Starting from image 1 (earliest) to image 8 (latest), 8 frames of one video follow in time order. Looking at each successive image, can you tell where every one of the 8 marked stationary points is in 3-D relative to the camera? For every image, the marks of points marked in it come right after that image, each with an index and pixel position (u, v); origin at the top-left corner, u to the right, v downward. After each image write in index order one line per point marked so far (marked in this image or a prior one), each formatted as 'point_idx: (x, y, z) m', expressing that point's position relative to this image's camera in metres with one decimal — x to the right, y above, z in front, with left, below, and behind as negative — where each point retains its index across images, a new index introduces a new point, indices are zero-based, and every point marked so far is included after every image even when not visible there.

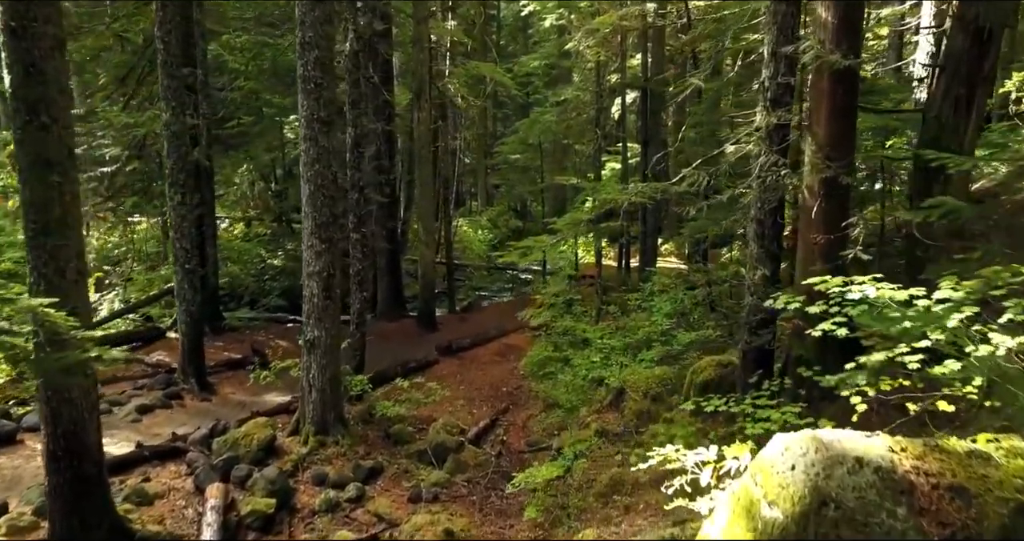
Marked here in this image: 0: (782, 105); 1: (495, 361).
0: (+3.0, +1.8, +7.2) m
1: (-0.3, -1.9, +13.9) m
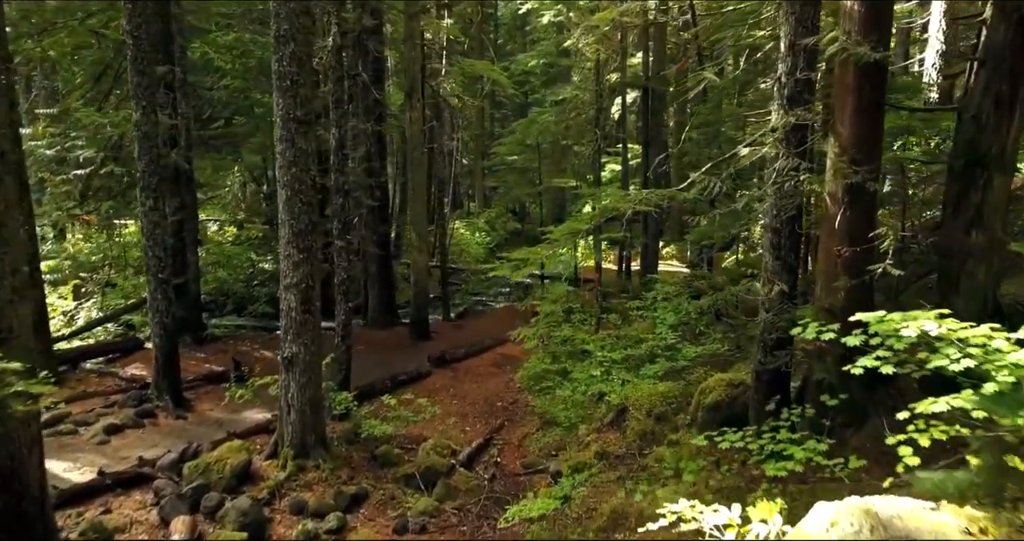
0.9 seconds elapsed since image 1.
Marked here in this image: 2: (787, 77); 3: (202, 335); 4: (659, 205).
0: (+2.9, +1.7, +6.6) m
1: (-0.4, -2.1, +13.2) m
2: (+2.8, +1.9, +6.6) m
3: (-6.6, -1.4, +13.8) m
4: (+1.9, +0.8, +8.5) m
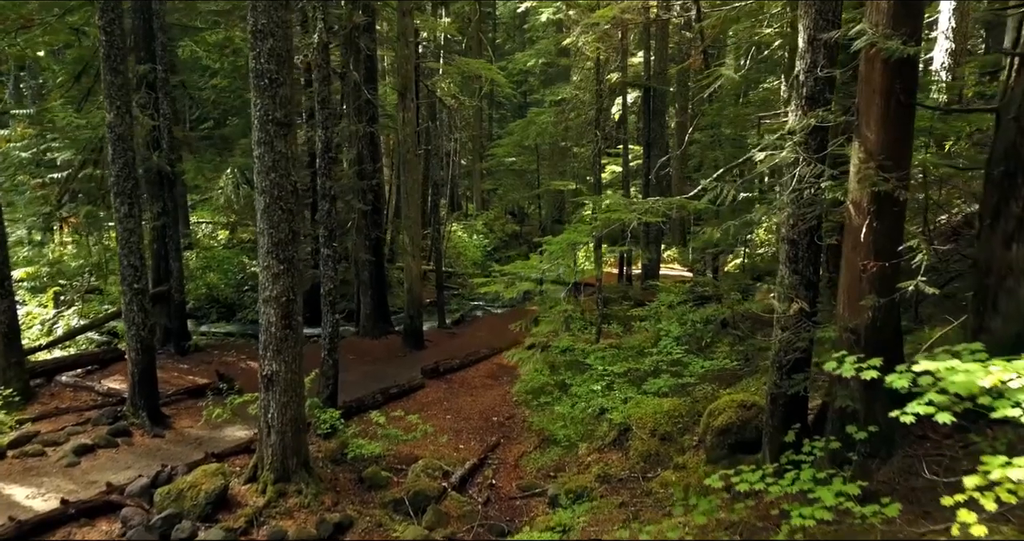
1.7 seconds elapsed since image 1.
0: (+2.9, +1.6, +6.0) m
1: (-0.5, -2.2, +12.7) m
2: (+2.7, +1.8, +6.0) m
3: (-6.7, -1.5, +13.3) m
4: (+1.9, +0.7, +7.9) m
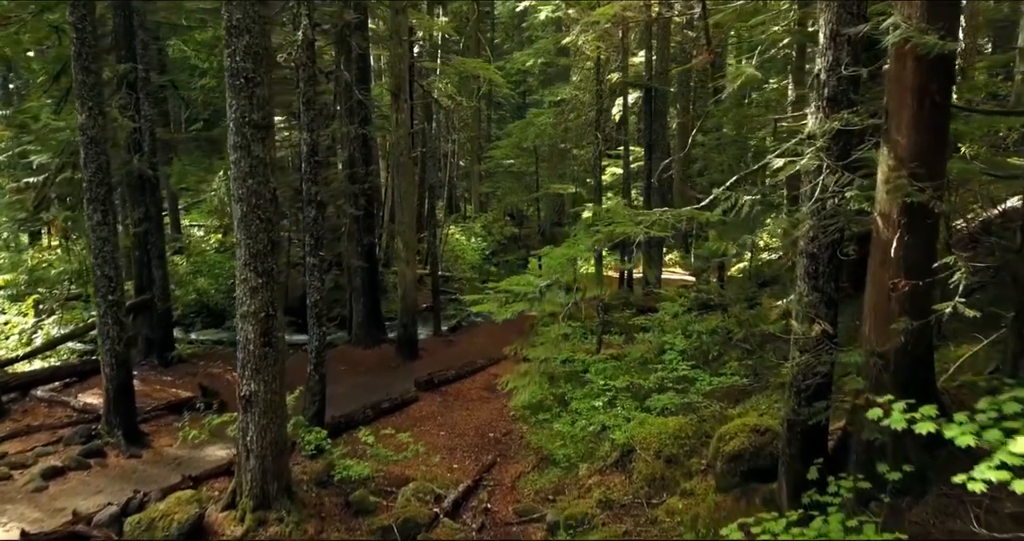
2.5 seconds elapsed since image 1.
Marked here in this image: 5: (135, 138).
0: (+2.8, +1.4, +5.5) m
1: (-0.5, -2.4, +12.1) m
2: (+2.7, +1.7, +5.5) m
3: (-6.7, -1.7, +12.8) m
4: (+1.8, +0.5, +7.4) m
5: (-7.0, +2.5, +12.1) m
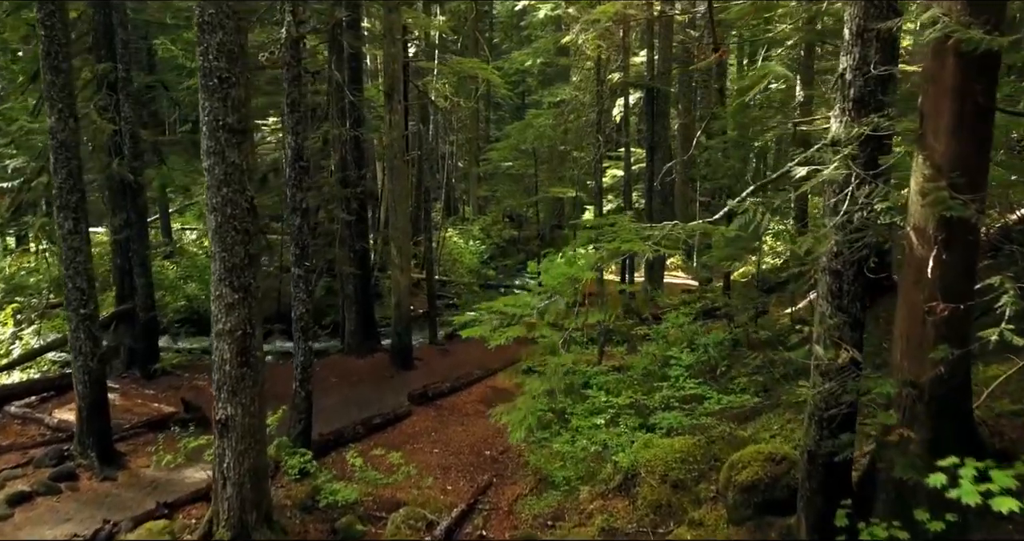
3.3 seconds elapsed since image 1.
0: (+2.8, +1.3, +5.0) m
1: (-0.6, -2.6, +11.6) m
2: (+2.6, +1.5, +5.0) m
3: (-6.8, -1.8, +12.2) m
4: (+1.8, +0.4, +6.9) m
5: (-7.1, +2.3, +11.6) m
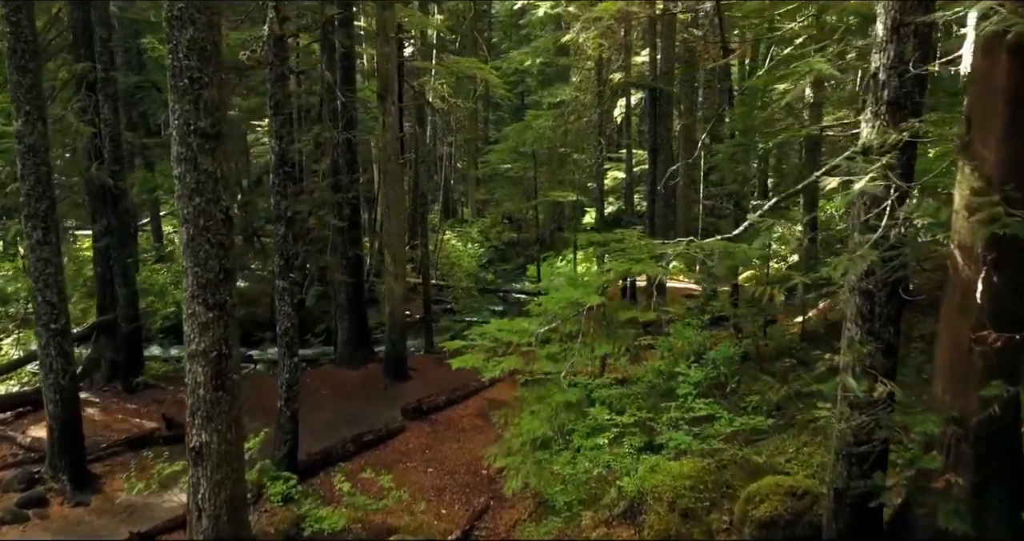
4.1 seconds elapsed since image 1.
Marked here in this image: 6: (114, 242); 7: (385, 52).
0: (+2.7, +1.1, +4.5) m
1: (-0.6, -2.7, +11.1) m
2: (+2.6, +1.4, +4.5) m
3: (-6.8, -2.0, +11.7) m
4: (+1.8, +0.2, +6.4) m
5: (-7.1, +2.2, +11.1) m
6: (-6.9, +0.5, +11.3) m
7: (-2.6, +4.5, +13.4) m
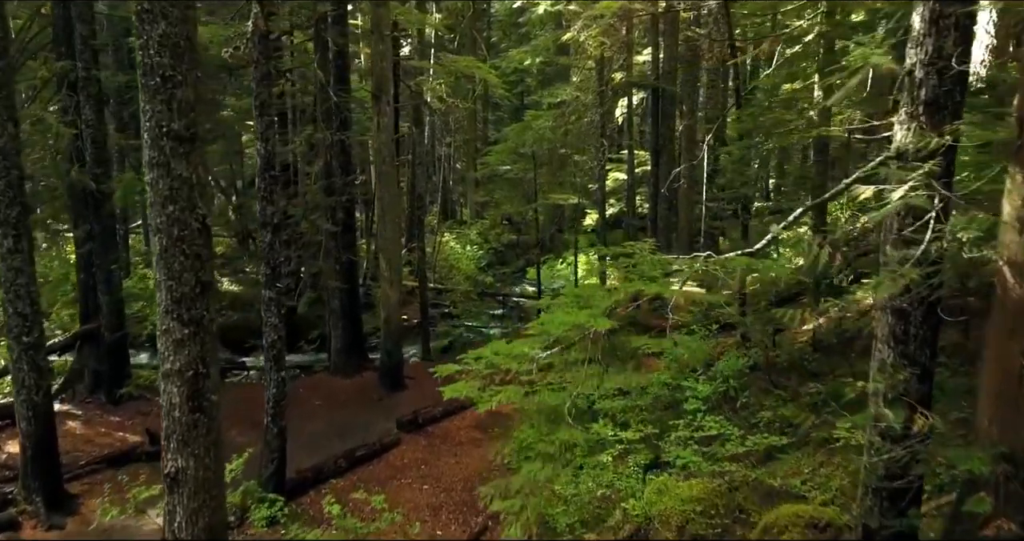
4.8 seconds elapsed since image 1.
0: (+2.7, +1.0, +4.0) m
1: (-0.6, -2.8, +10.7) m
2: (+2.6, +1.2, +4.1) m
3: (-6.8, -2.1, +11.3) m
4: (+1.7, +0.1, +5.9) m
5: (-7.1, +2.0, +10.6) m
6: (-7.0, +0.4, +10.9) m
7: (-2.6, +4.4, +12.9) m
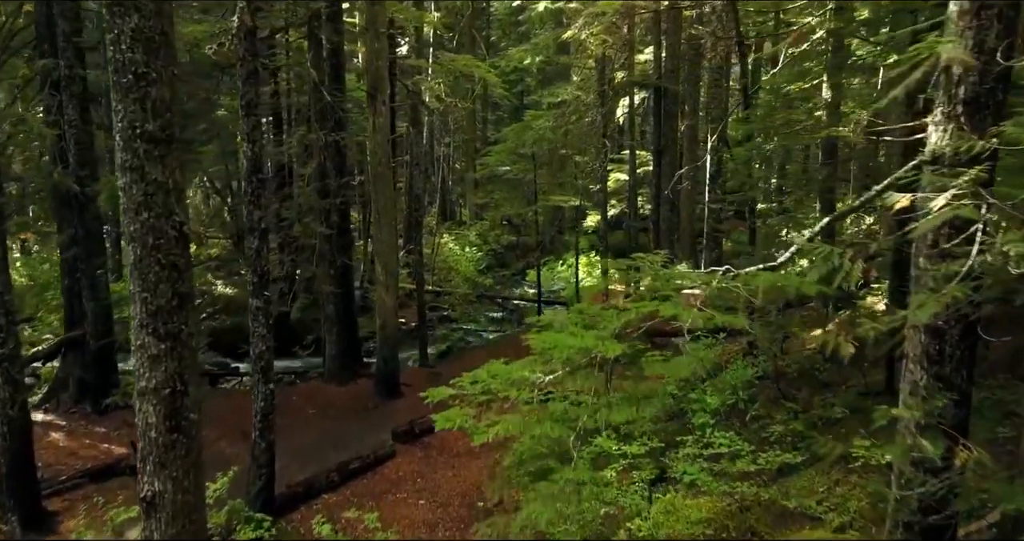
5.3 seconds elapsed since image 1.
0: (+2.7, +0.9, +3.7) m
1: (-0.6, -2.9, +10.3) m
2: (+2.6, +1.2, +3.7) m
3: (-6.8, -2.2, +10.9) m
4: (+1.7, 0.0, +5.6) m
5: (-7.1, +2.0, +10.3) m
6: (-7.0, +0.3, +10.5) m
7: (-2.6, +4.3, +12.6) m
